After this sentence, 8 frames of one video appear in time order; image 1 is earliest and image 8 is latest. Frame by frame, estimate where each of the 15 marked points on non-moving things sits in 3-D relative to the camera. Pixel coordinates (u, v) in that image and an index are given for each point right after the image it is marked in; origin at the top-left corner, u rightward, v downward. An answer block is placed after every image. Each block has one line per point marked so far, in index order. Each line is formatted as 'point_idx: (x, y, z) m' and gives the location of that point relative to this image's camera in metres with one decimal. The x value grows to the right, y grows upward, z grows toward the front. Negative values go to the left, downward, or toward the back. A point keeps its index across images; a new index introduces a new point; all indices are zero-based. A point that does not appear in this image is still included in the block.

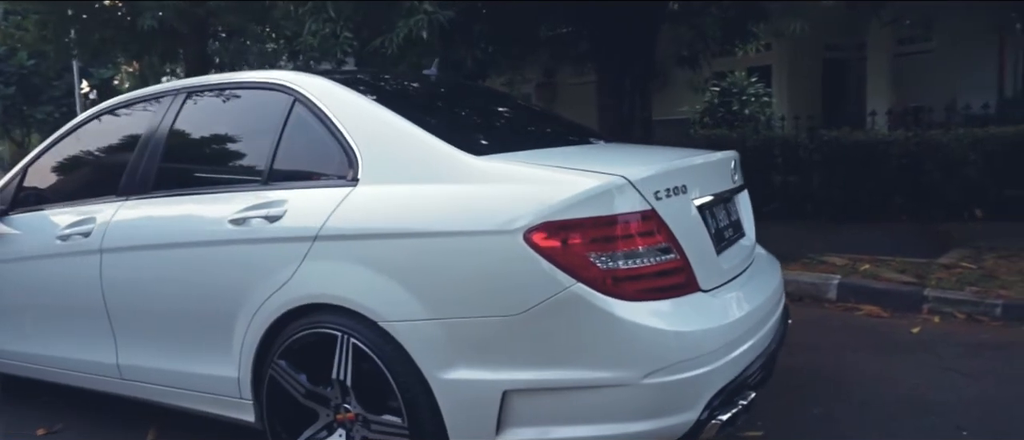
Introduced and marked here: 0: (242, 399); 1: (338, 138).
0: (-1.0, -0.7, +3.8) m
1: (-0.6, +0.3, +3.7) m
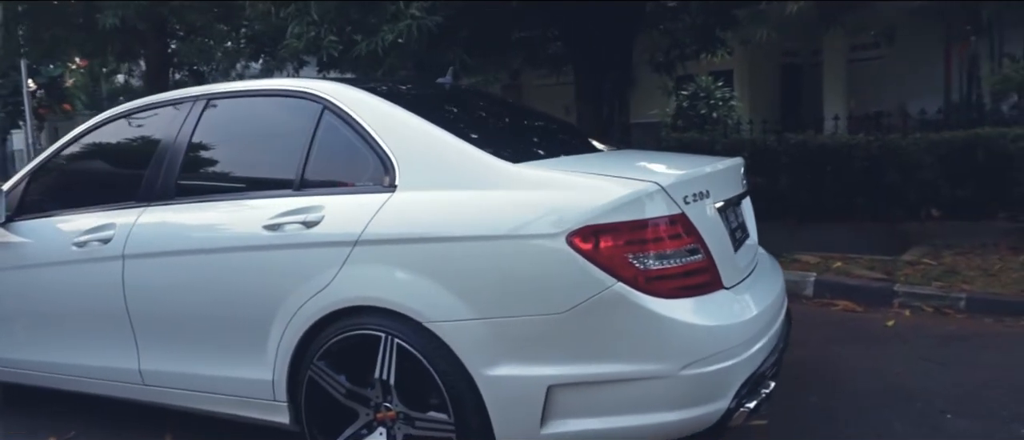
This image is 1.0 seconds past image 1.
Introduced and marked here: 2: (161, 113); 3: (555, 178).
0: (-0.9, -0.7, +3.9) m
1: (-0.5, +0.3, +3.9) m
2: (-1.5, +0.5, +4.5) m
3: (+0.2, +0.2, +3.6) m
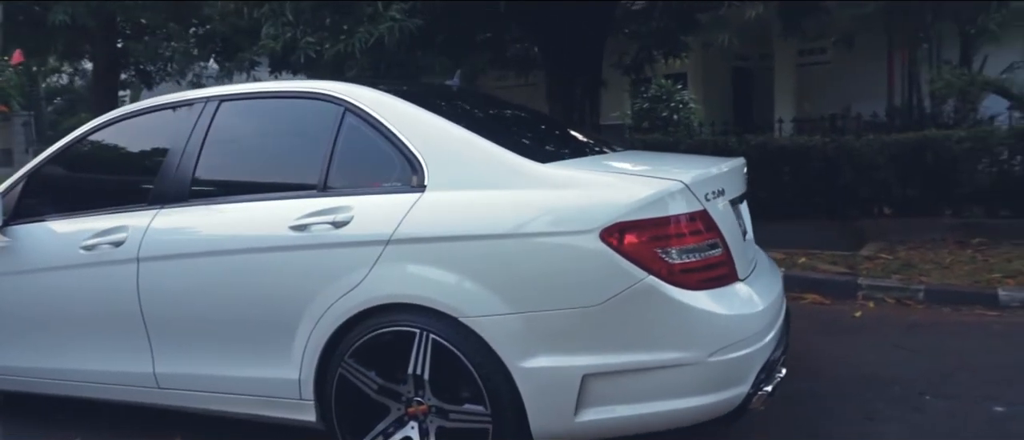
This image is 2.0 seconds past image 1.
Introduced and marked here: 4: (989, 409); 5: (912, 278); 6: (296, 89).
0: (-0.8, -0.7, +4.0) m
1: (-0.4, +0.3, +4.0) m
2: (-1.5, +0.5, +4.6) m
3: (+0.3, +0.2, +3.8) m
4: (+2.0, -0.8, +4.5) m
5: (+2.2, -0.3, +5.9) m
6: (-0.9, +0.5, +4.3) m
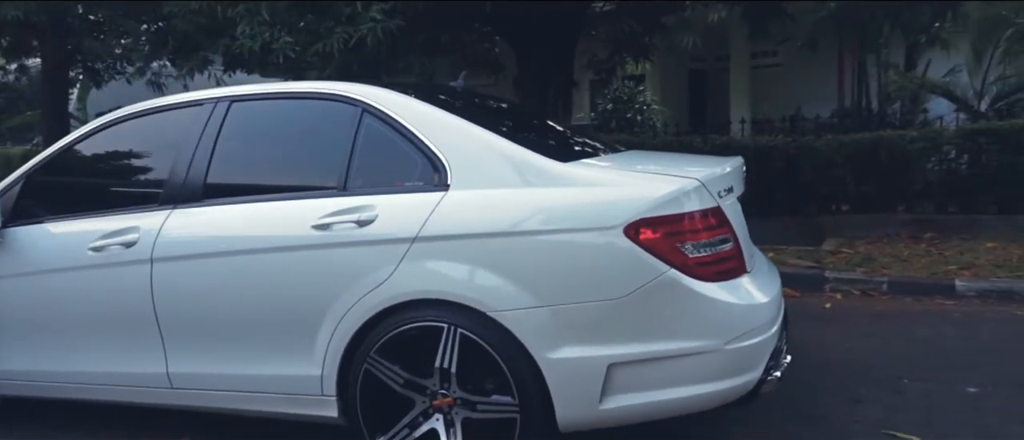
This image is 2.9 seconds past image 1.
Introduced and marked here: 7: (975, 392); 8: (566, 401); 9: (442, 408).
0: (-0.7, -0.7, +4.1) m
1: (-0.3, +0.3, +4.1) m
2: (-1.4, +0.4, +4.6) m
3: (+0.3, +0.2, +3.9) m
4: (+2.0, -0.8, +4.8) m
5: (+2.1, -0.3, +6.2) m
6: (-0.8, +0.5, +4.3) m
7: (+2.1, -0.8, +4.8) m
8: (+0.2, -0.6, +3.8) m
9: (-0.3, -0.7, +3.9) m
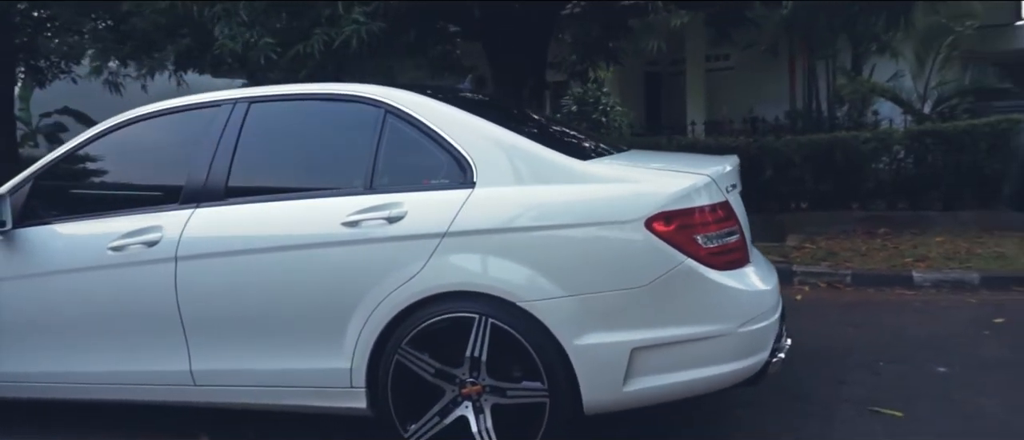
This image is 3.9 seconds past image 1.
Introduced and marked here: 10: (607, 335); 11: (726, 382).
0: (-0.6, -0.7, +4.2) m
1: (-0.3, +0.3, +4.3) m
2: (-1.4, +0.4, +4.7) m
3: (+0.4, +0.2, +4.2) m
4: (+2.0, -0.7, +5.1) m
5: (+2.0, -0.3, +6.6) m
6: (-0.8, +0.5, +4.5) m
7: (+2.1, -0.7, +5.1) m
8: (+0.3, -0.6, +4.0) m
9: (-0.2, -0.7, +4.1) m
10: (+0.4, -0.4, +4.0) m
11: (+0.8, -0.6, +4.1) m
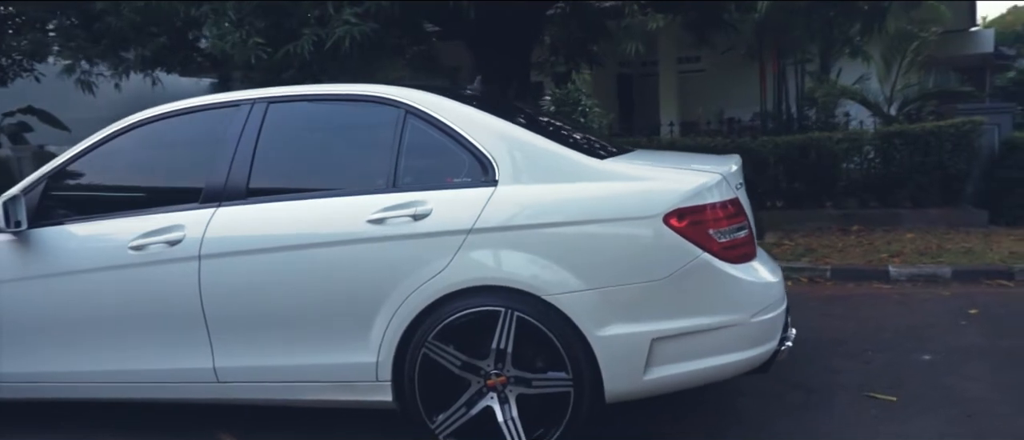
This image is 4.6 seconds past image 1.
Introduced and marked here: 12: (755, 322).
0: (-0.5, -0.7, +4.3) m
1: (-0.2, +0.3, +4.4) m
2: (-1.3, +0.5, +4.7) m
3: (+0.5, +0.2, +4.3) m
4: (+2.1, -0.7, +5.4) m
5: (+2.0, -0.3, +6.9) m
6: (-0.7, +0.5, +4.6) m
7: (+2.1, -0.7, +5.4) m
8: (+0.4, -0.6, +4.2) m
9: (-0.1, -0.7, +4.3) m
10: (+0.5, -0.4, +4.2) m
11: (+0.9, -0.6, +4.3) m
12: (+1.0, -0.4, +4.3) m
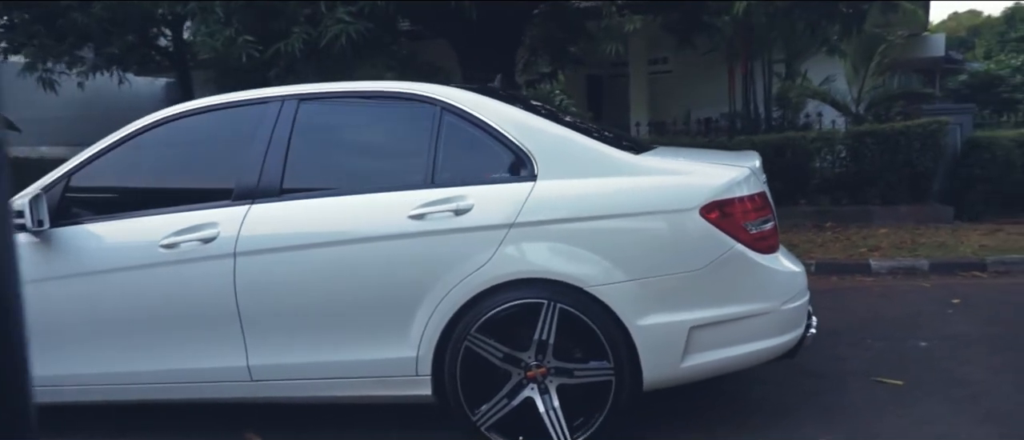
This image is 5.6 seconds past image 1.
0: (-0.4, -0.6, +4.4) m
1: (0.0, +0.3, +4.5) m
2: (-1.2, +0.5, +4.7) m
3: (+0.7, +0.2, +4.5) m
4: (+2.1, -0.7, +5.7) m
5: (+1.9, -0.2, +7.1) m
6: (-0.6, +0.6, +4.6) m
7: (+2.2, -0.7, +5.7) m
8: (+0.6, -0.6, +4.3) m
9: (+0.1, -0.6, +4.3) m
10: (+0.6, -0.4, +4.3) m
11: (+1.1, -0.6, +4.5) m
12: (+1.1, -0.4, +4.4) m
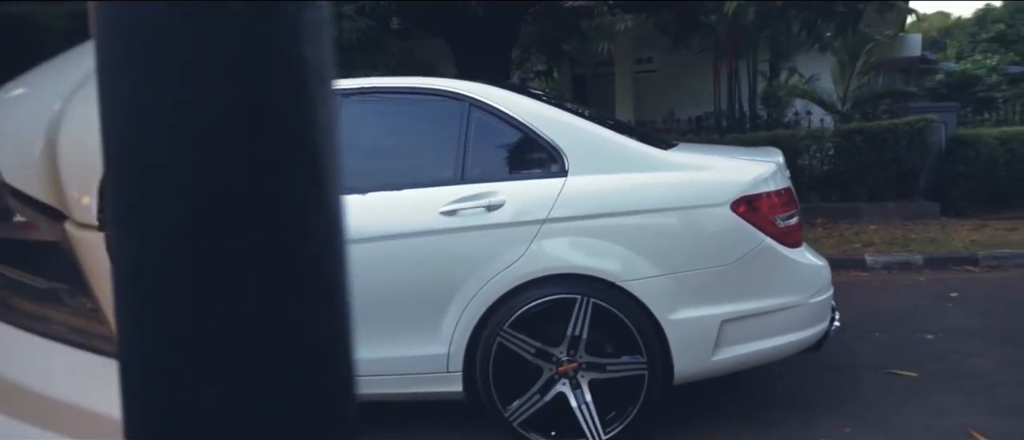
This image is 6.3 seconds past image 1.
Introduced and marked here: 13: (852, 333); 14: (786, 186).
0: (-0.3, -0.6, +4.4) m
1: (+0.1, +0.3, +4.5) m
2: (-1.1, +0.5, +4.7) m
3: (+0.8, +0.3, +4.5) m
4: (+2.2, -0.6, +5.8) m
5: (+1.9, -0.2, +7.2) m
6: (-0.5, +0.6, +4.6) m
7: (+2.3, -0.6, +5.8) m
8: (+0.7, -0.6, +4.3) m
9: (+0.2, -0.6, +4.4) m
10: (+0.8, -0.4, +4.3) m
11: (+1.2, -0.6, +4.5) m
12: (+1.3, -0.4, +4.5) m
13: (+1.9, -0.6, +5.8) m
14: (+1.2, +0.1, +4.6) m
